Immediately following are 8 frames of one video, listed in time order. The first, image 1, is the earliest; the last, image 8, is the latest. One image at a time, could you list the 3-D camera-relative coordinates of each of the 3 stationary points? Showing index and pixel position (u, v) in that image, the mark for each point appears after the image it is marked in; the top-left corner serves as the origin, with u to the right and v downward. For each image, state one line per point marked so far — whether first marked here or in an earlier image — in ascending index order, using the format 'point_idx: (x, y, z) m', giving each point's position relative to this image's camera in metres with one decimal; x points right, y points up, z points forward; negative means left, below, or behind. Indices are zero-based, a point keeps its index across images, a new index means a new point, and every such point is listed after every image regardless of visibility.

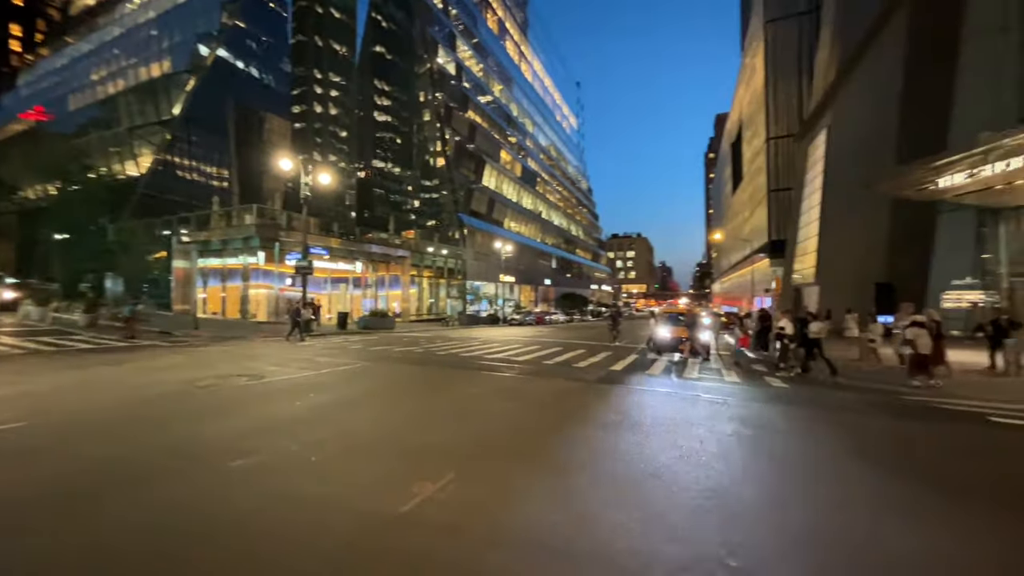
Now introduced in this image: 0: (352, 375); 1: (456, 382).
0: (-3.9, -1.9, +13.9) m
1: (-1.7, -2.3, +15.2) m
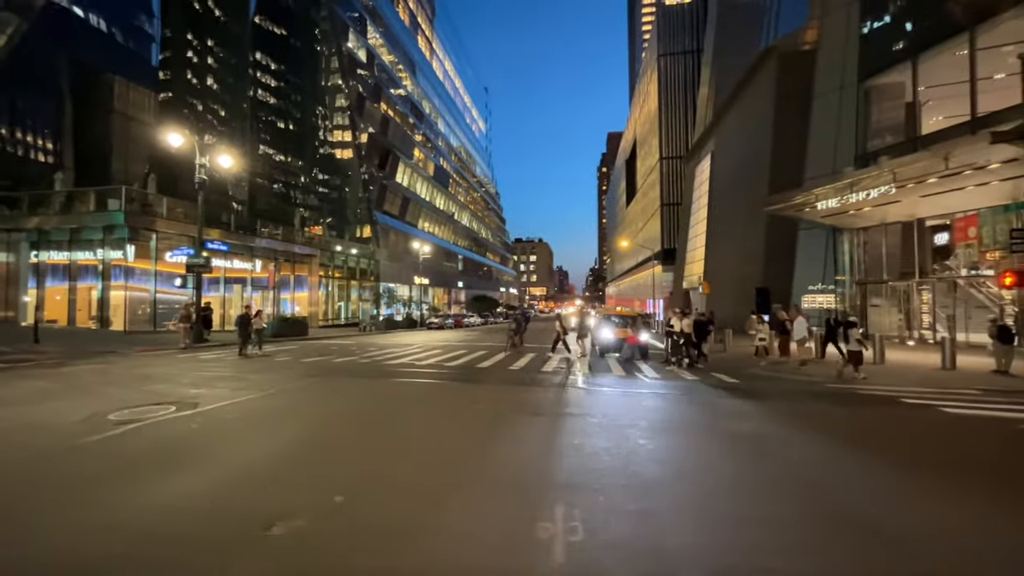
0: (-4.5, -1.9, +11.6) m
1: (-2.5, -2.3, +13.2) m
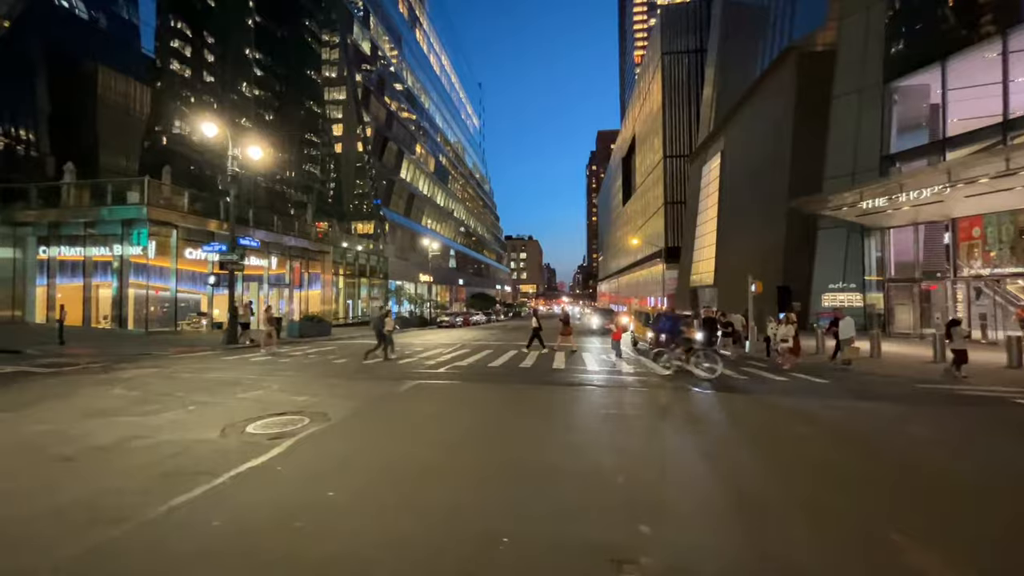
0: (-2.6, -1.9, +11.2) m
1: (-0.7, -2.3, +12.8) m
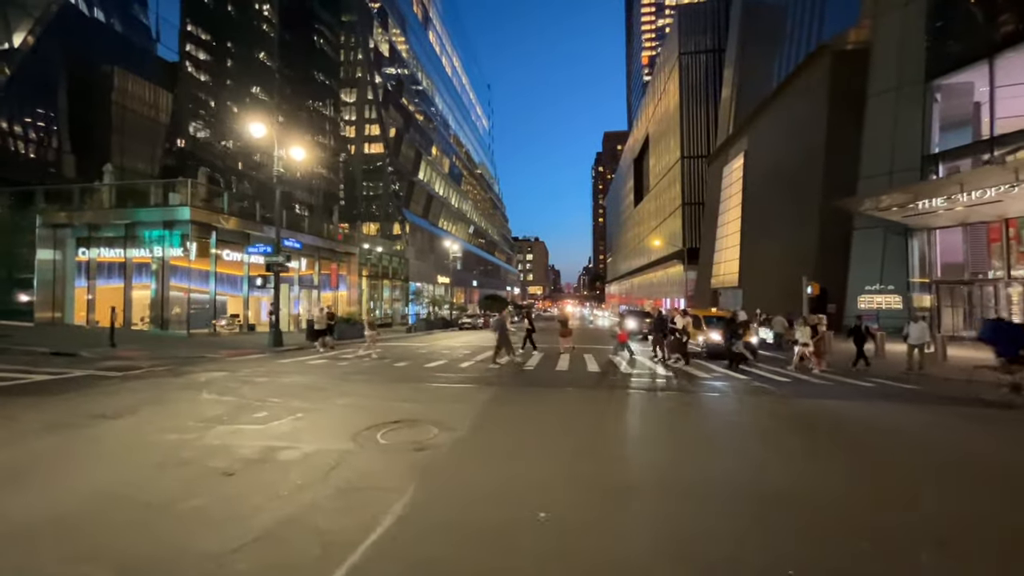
0: (-1.0, -2.0, +10.9) m
1: (+1.0, -2.3, +12.5) m
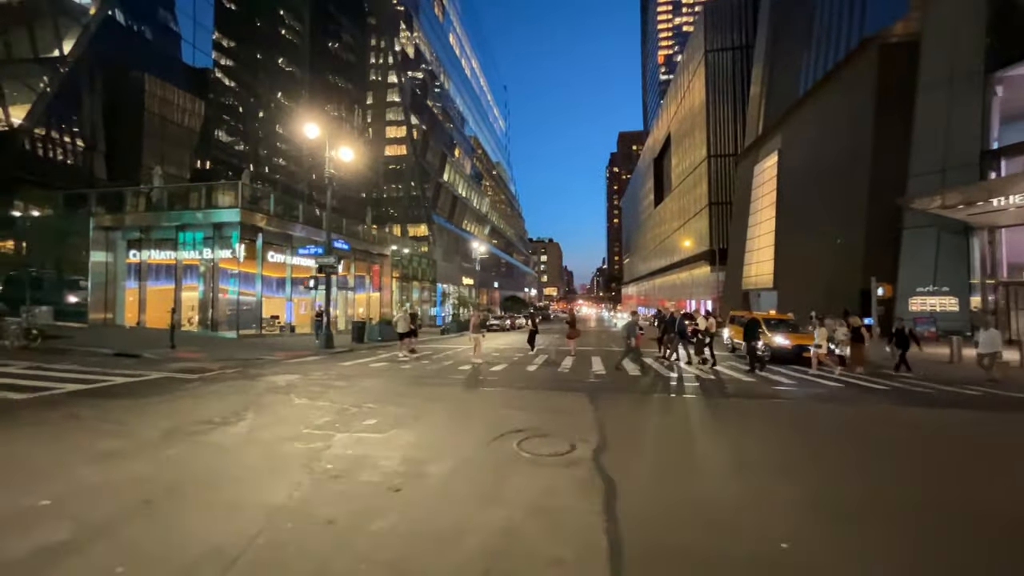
0: (+0.7, -2.0, +10.5) m
1: (+2.7, -2.4, +12.1) m
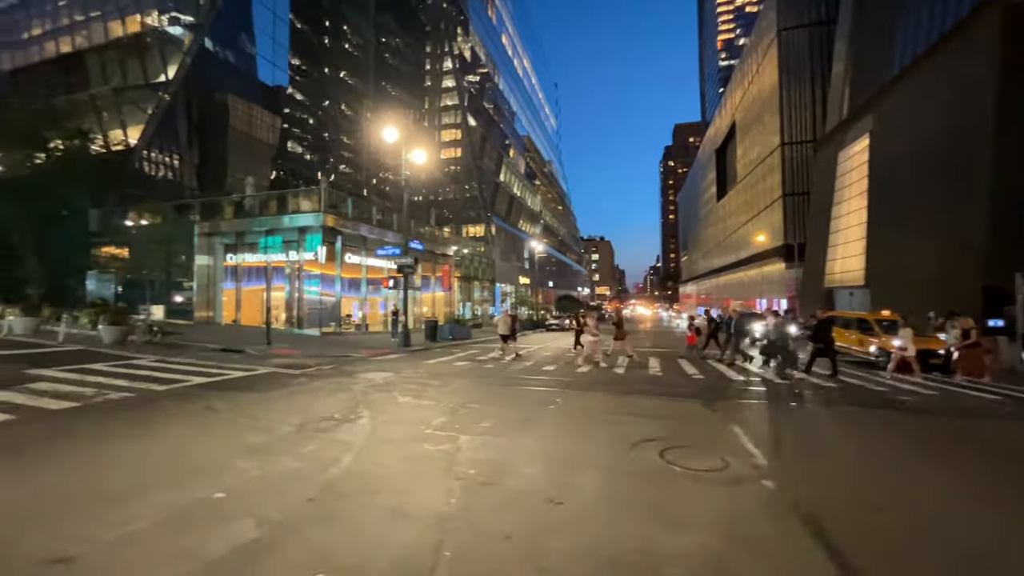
0: (+2.3, -2.1, +10.9) m
1: (+4.5, -2.4, +12.3) m
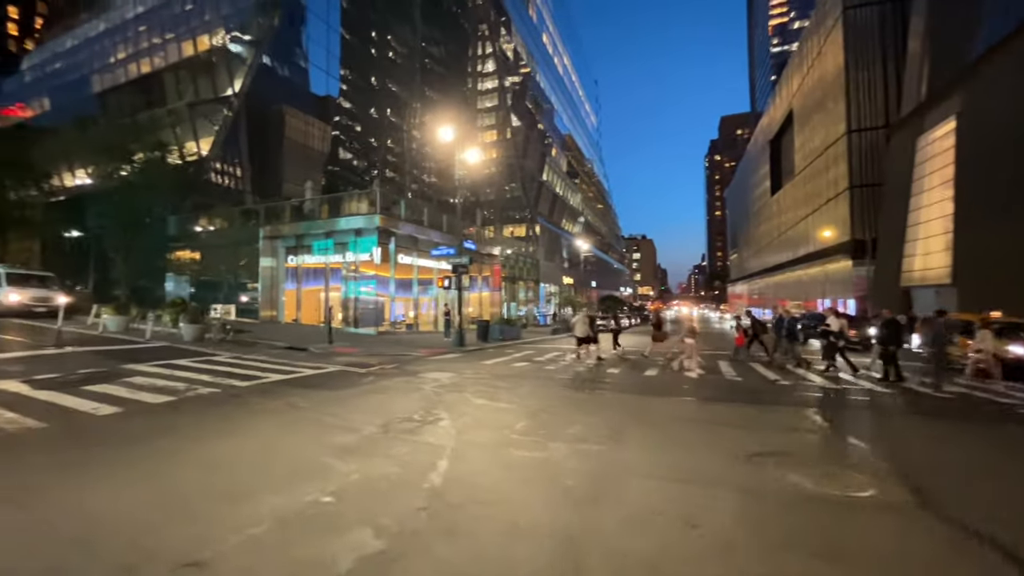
0: (+3.6, -2.1, +10.7) m
1: (+5.9, -2.4, +12.0) m
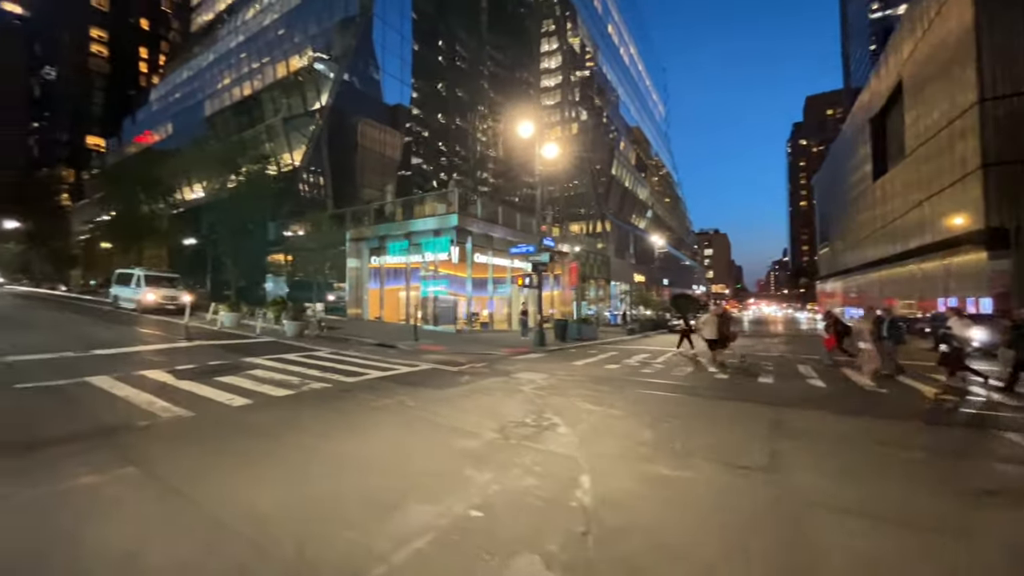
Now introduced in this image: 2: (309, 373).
0: (+5.4, -2.0, +9.6) m
1: (+7.8, -2.4, +10.7) m
2: (-3.9, -1.6, +11.0) m
